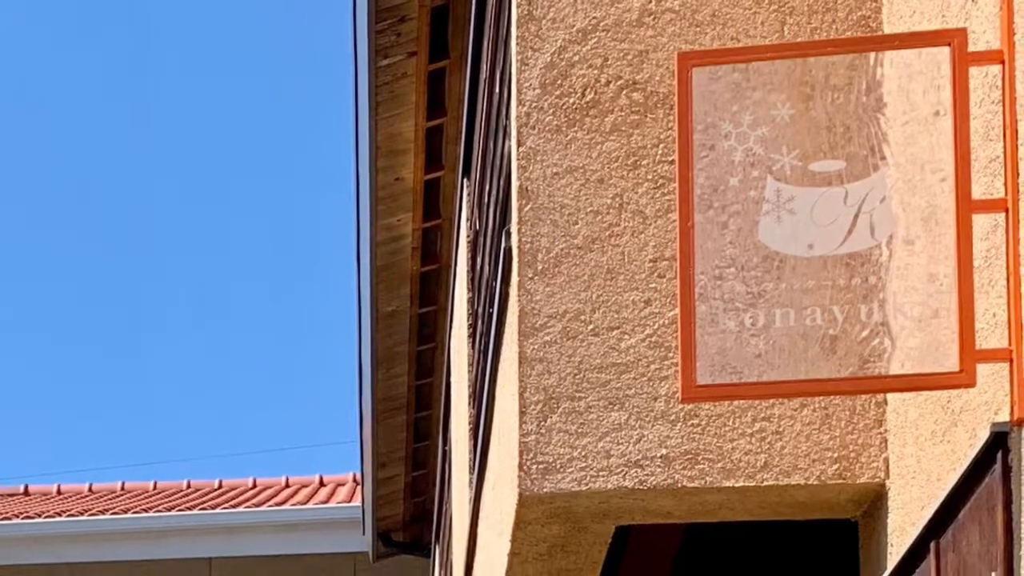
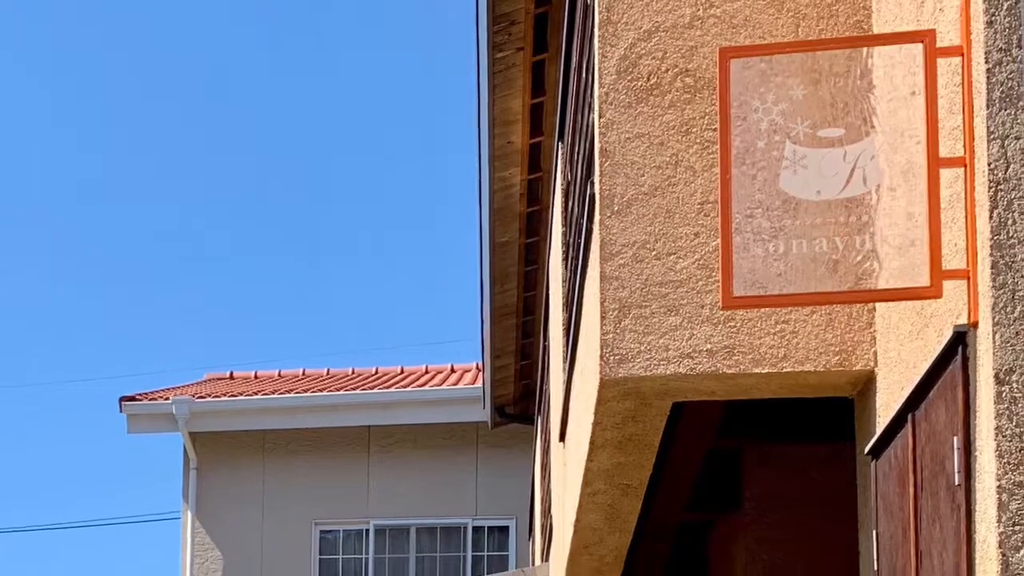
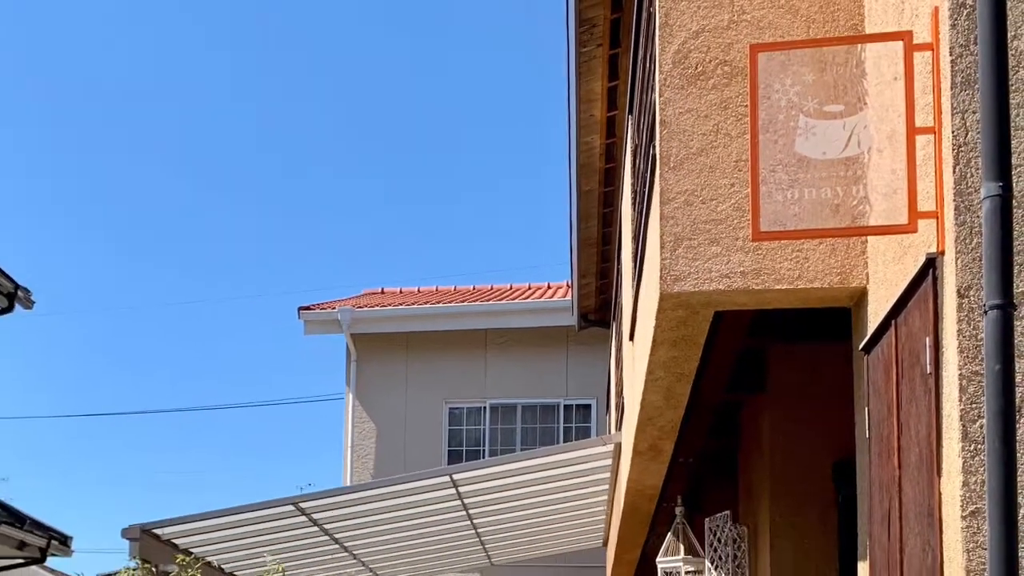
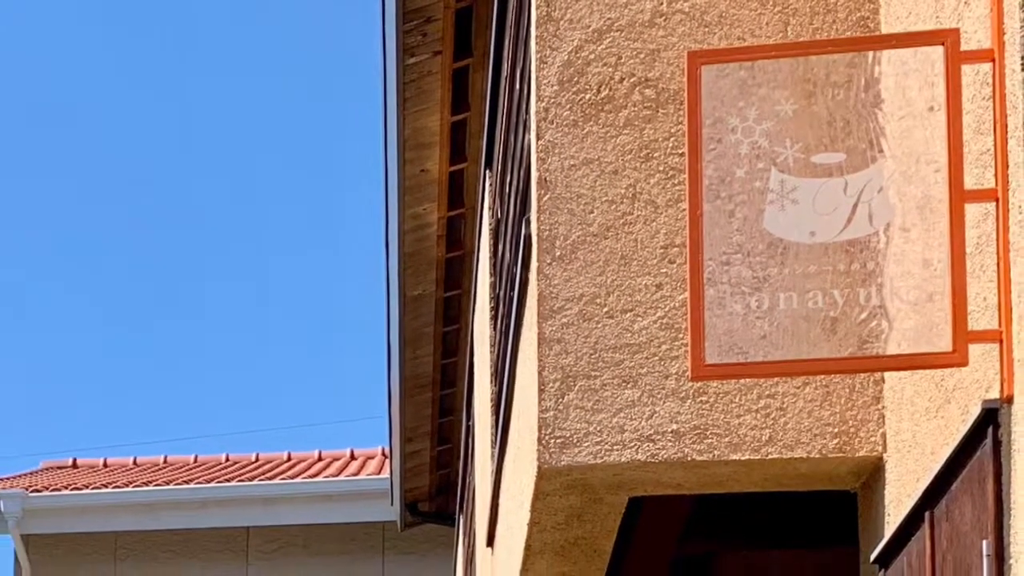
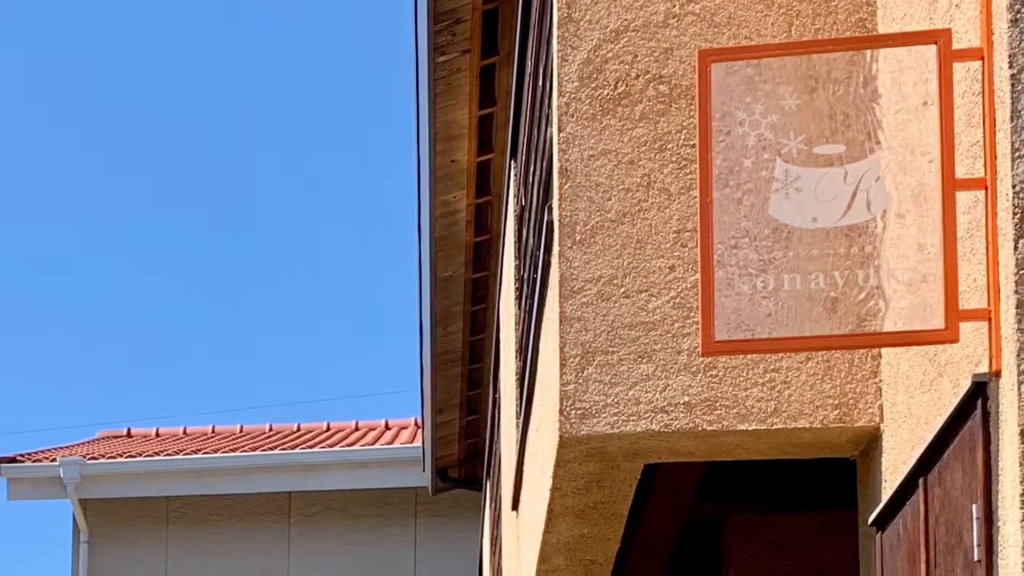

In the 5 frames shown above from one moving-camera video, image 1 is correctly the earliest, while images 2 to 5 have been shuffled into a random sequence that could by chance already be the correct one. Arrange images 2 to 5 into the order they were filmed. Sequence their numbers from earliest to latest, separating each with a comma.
4, 5, 2, 3
